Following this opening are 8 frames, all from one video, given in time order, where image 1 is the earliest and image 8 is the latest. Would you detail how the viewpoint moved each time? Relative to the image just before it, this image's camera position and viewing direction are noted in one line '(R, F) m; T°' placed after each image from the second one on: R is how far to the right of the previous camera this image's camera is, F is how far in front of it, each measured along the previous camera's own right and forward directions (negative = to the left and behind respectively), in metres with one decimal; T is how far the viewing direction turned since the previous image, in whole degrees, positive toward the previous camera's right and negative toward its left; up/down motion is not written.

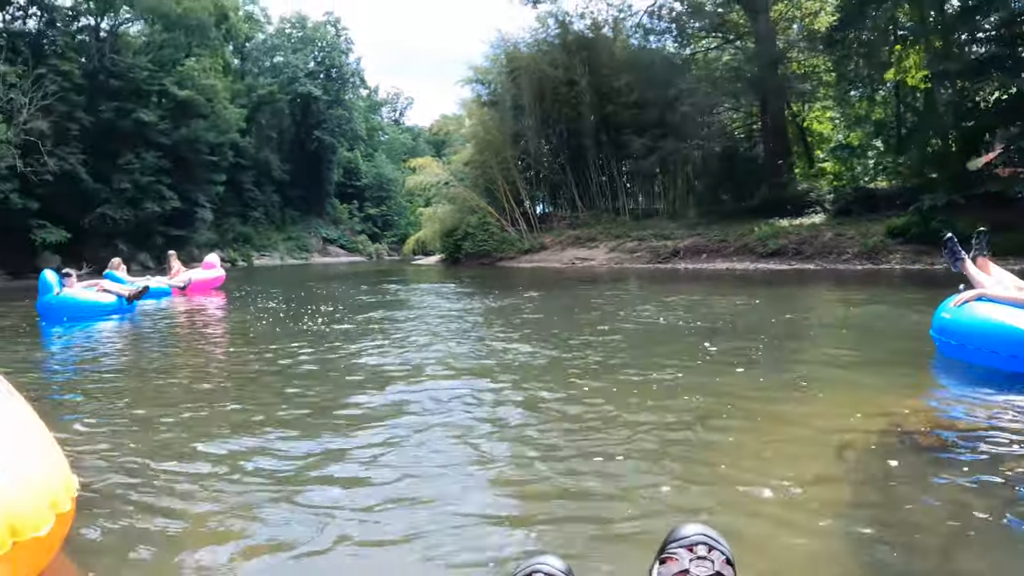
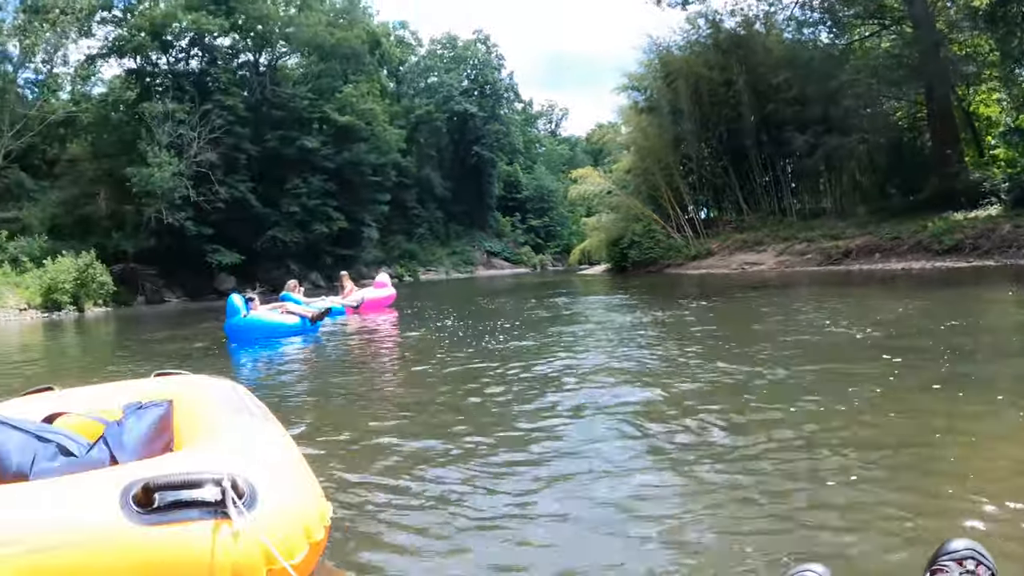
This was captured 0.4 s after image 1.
(-1.0, 0.0) m; -7°
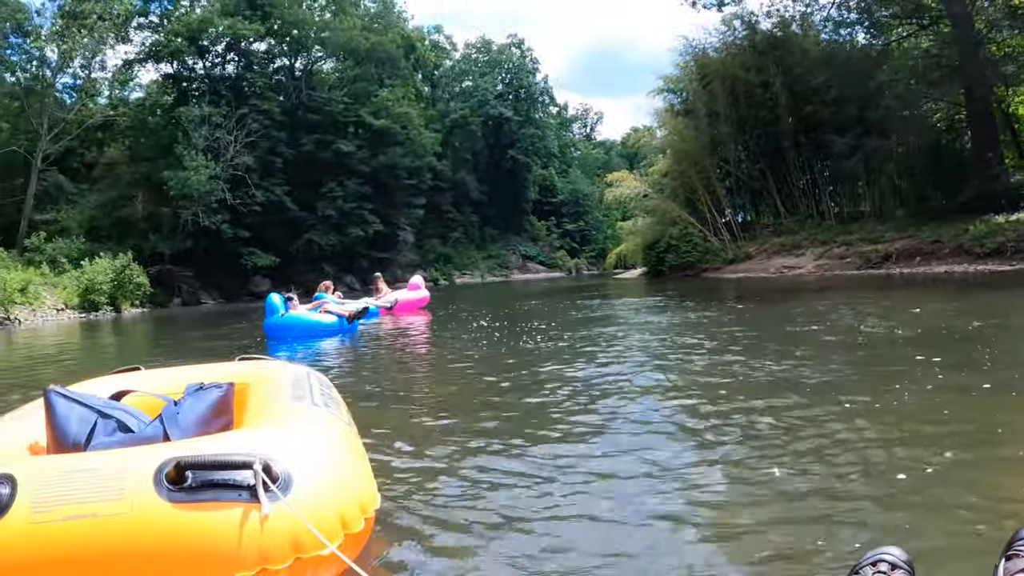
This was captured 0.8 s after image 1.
(-0.2, 0.0) m; -2°
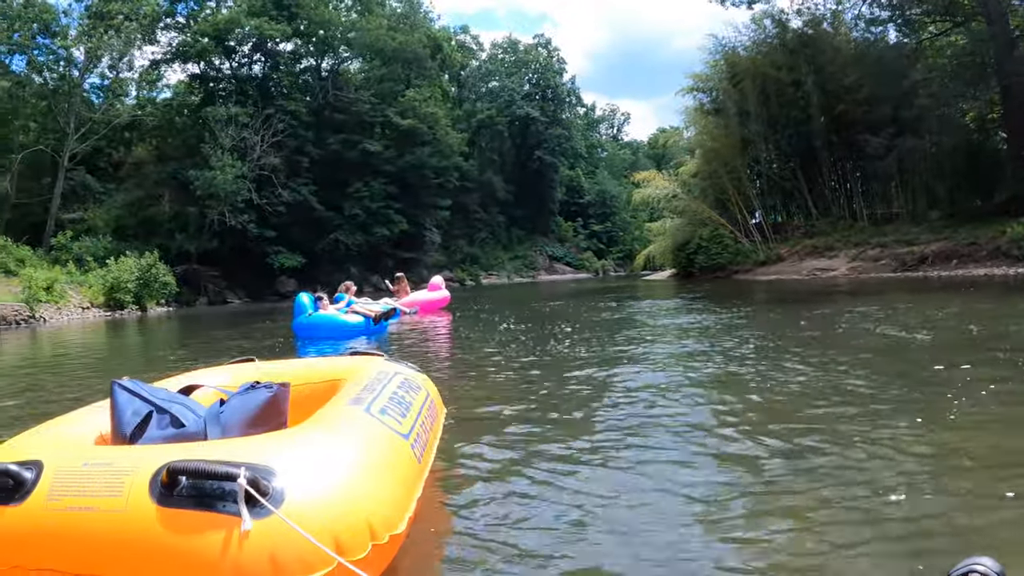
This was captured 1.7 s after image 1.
(-0.1, +0.1) m; -2°
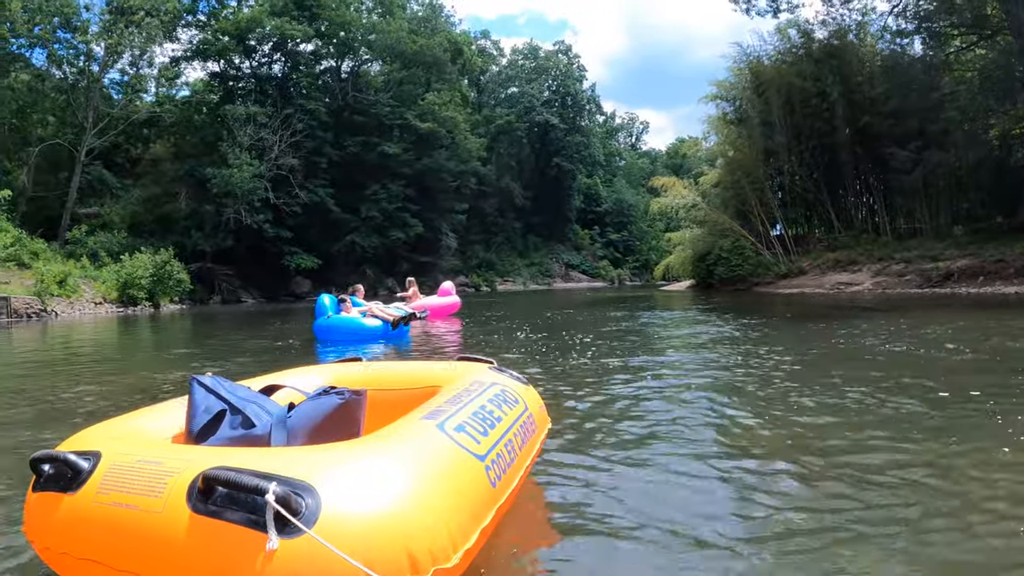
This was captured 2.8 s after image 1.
(0.0, +0.1) m; -1°
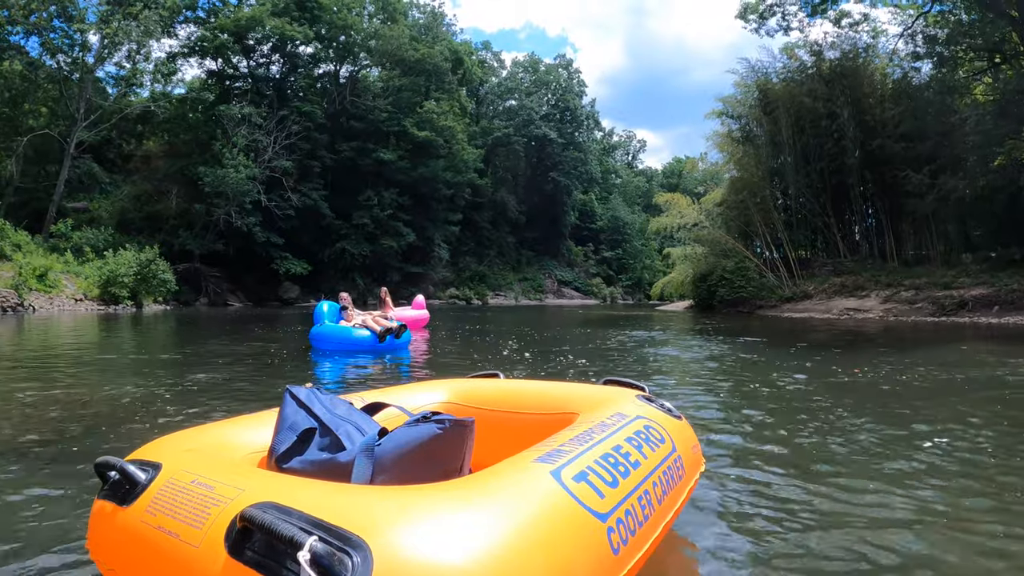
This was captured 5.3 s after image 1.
(-0.1, +0.2) m; +1°
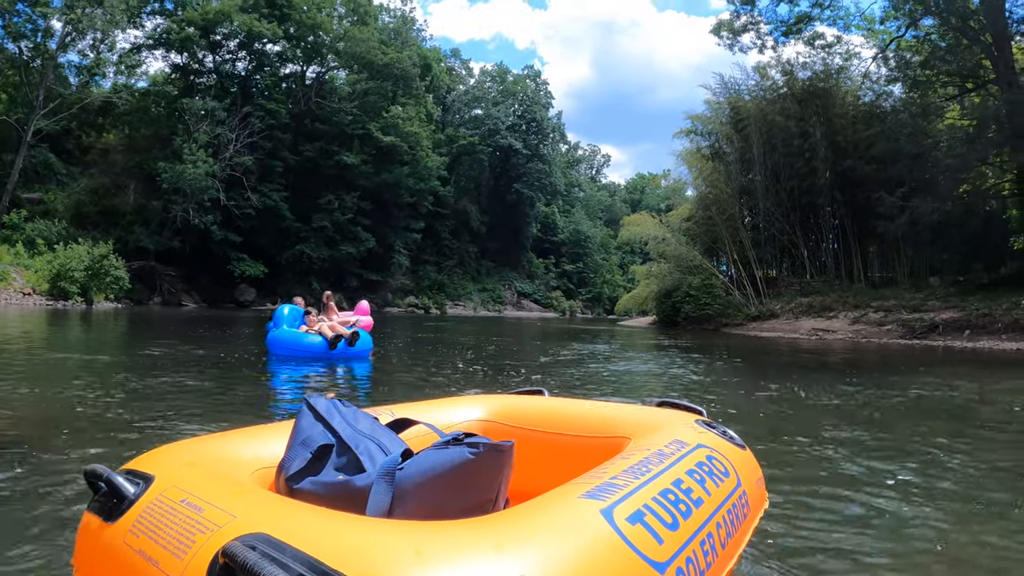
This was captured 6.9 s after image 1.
(-0.2, 0.0) m; +4°
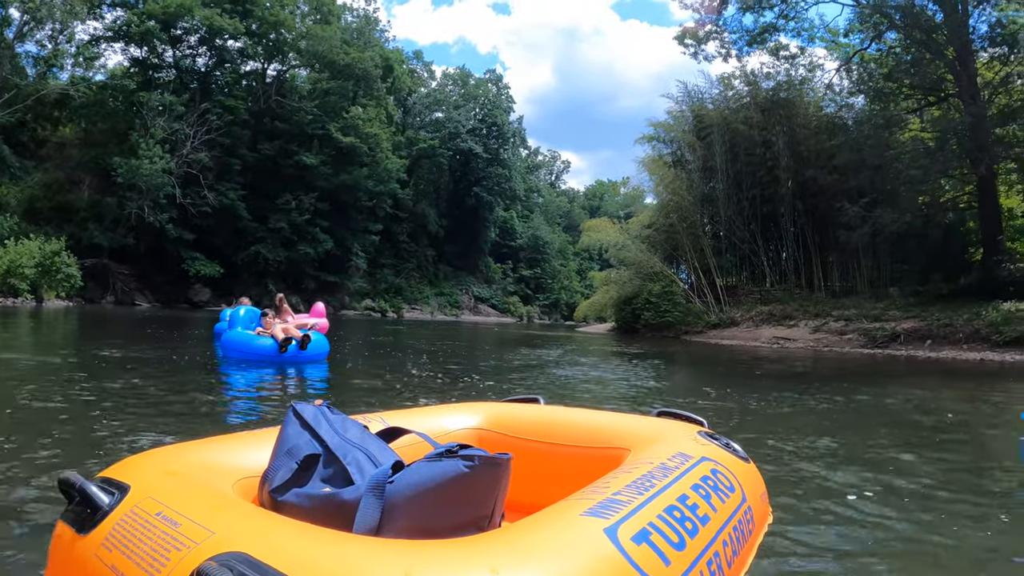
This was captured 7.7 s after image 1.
(-0.2, -0.1) m; +4°
